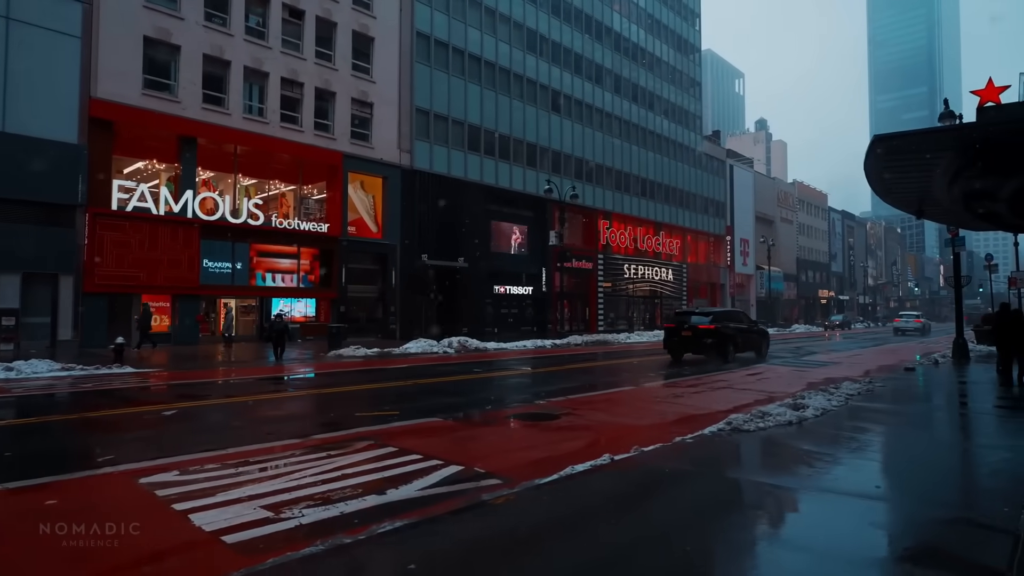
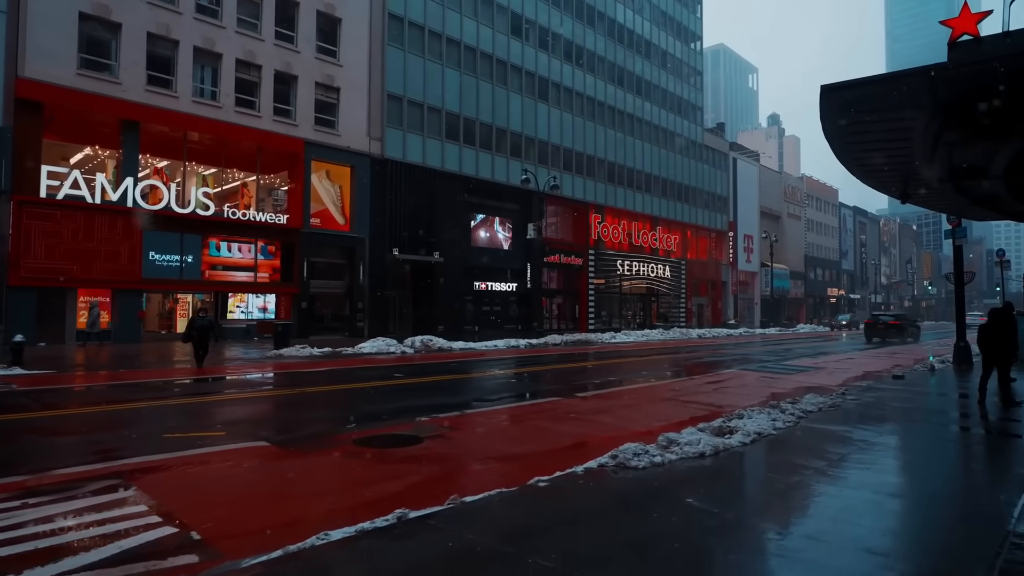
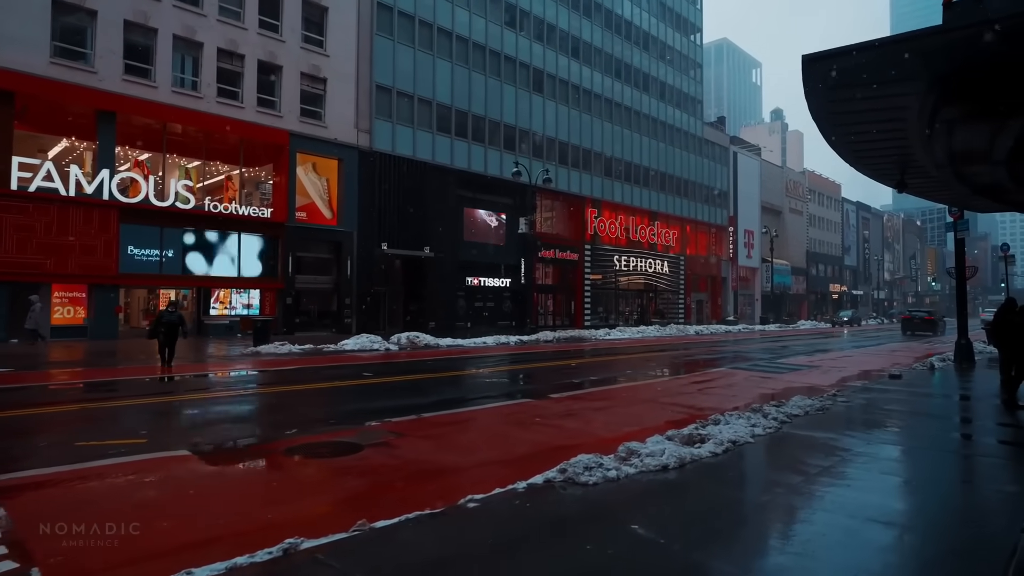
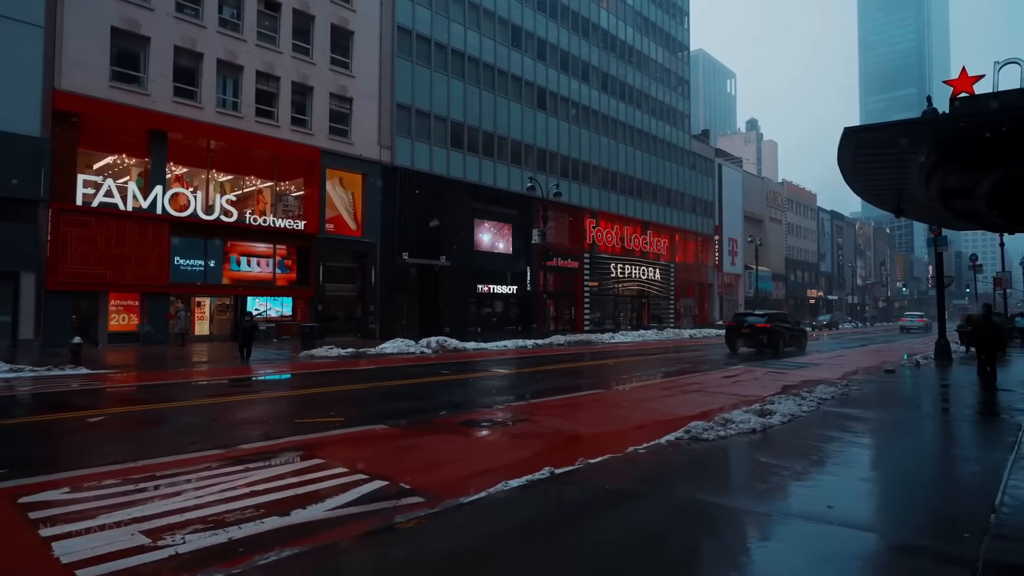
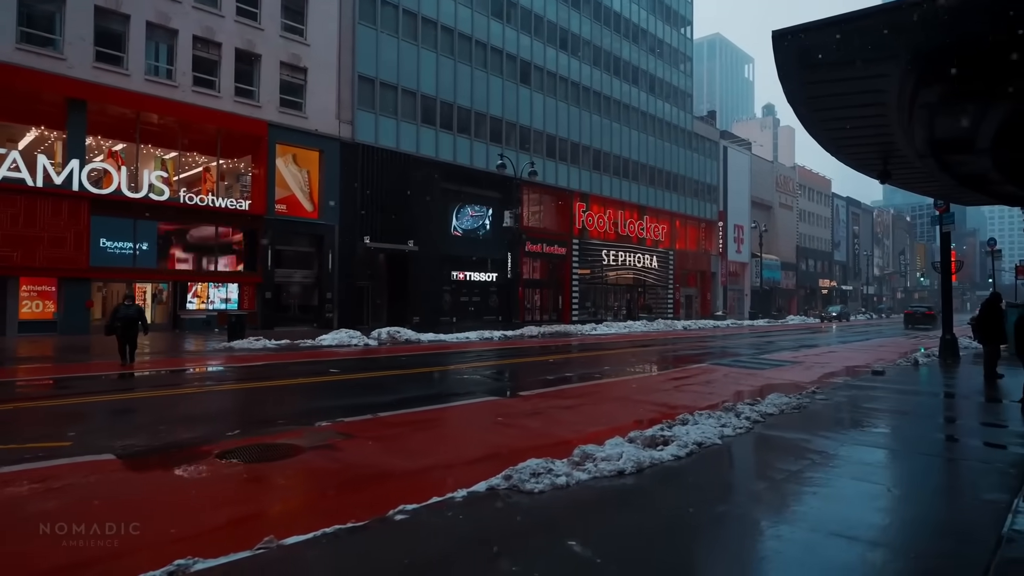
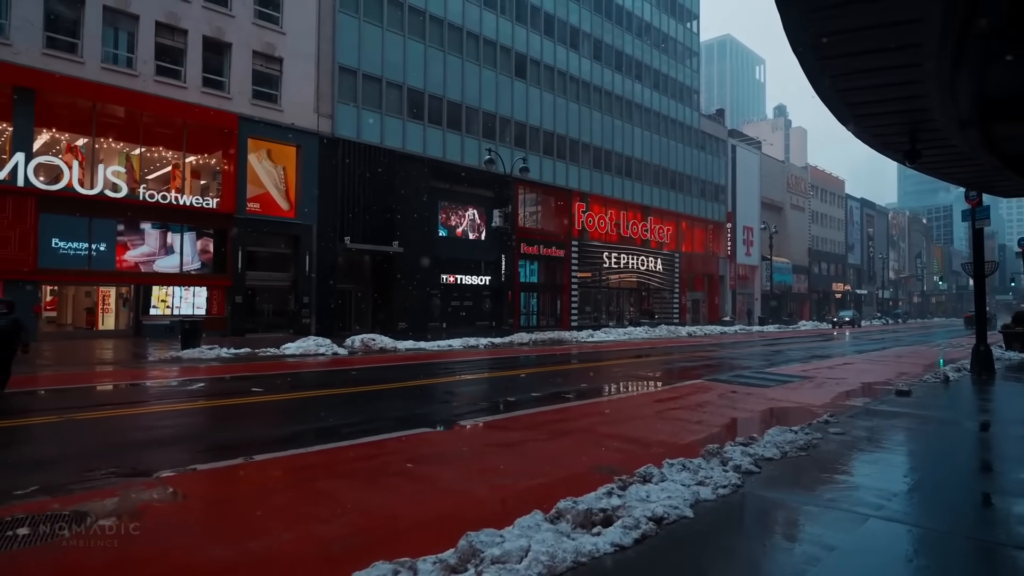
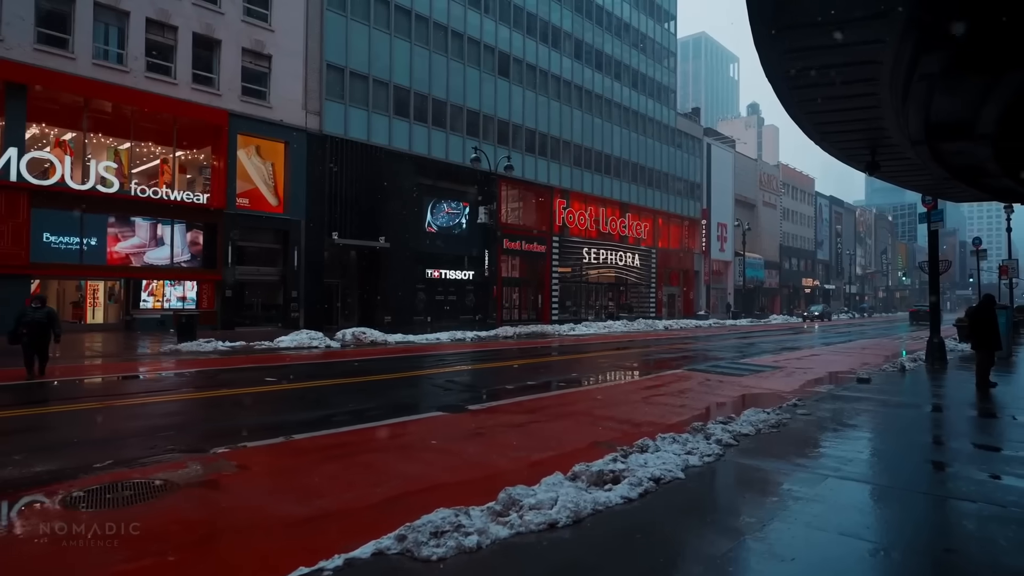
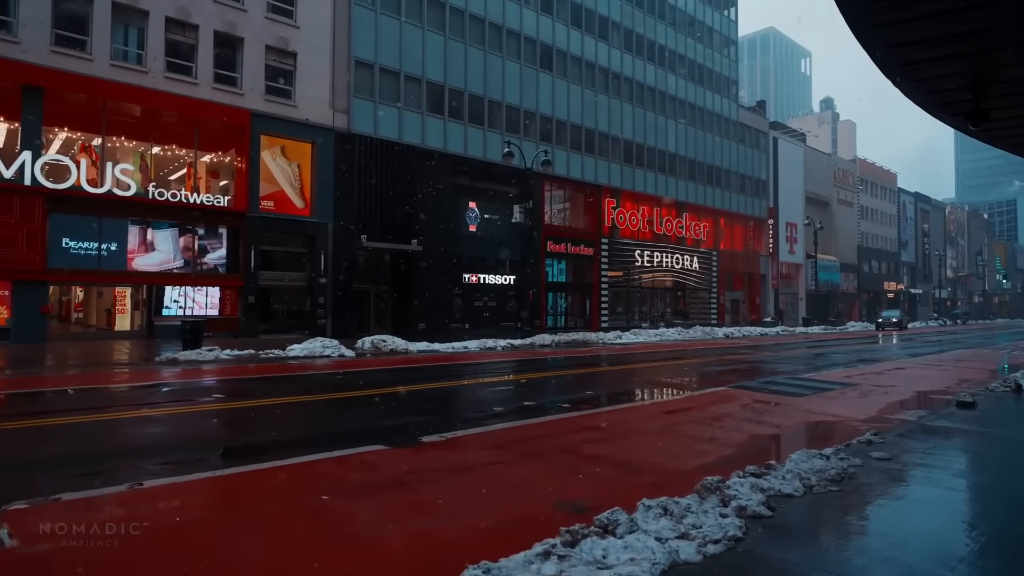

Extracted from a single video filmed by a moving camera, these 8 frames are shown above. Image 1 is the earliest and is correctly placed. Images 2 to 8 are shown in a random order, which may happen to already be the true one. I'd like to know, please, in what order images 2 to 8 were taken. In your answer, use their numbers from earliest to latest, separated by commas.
4, 2, 3, 5, 7, 6, 8
